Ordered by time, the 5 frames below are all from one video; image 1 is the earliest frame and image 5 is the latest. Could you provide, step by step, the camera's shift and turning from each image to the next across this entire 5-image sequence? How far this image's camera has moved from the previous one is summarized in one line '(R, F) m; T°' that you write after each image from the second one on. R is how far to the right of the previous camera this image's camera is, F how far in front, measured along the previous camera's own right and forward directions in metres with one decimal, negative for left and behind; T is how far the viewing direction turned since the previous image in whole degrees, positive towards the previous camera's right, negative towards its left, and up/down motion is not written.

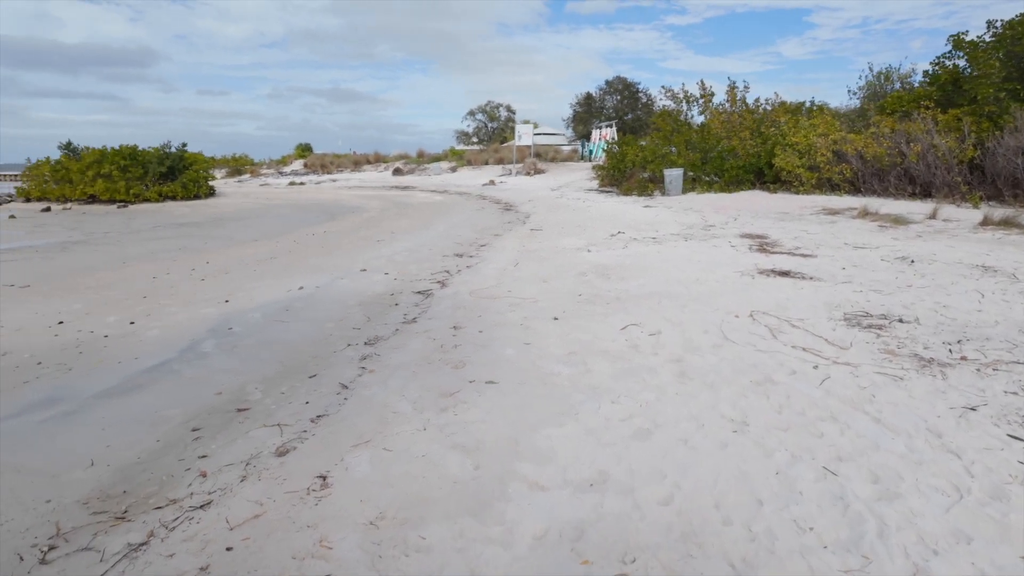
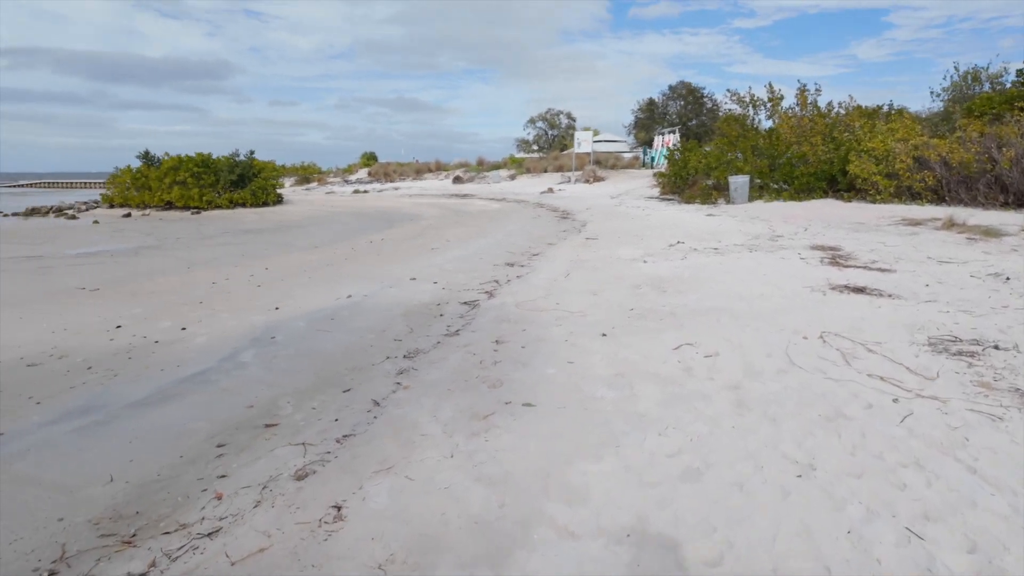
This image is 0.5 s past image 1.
(+0.1, +0.2) m; -5°
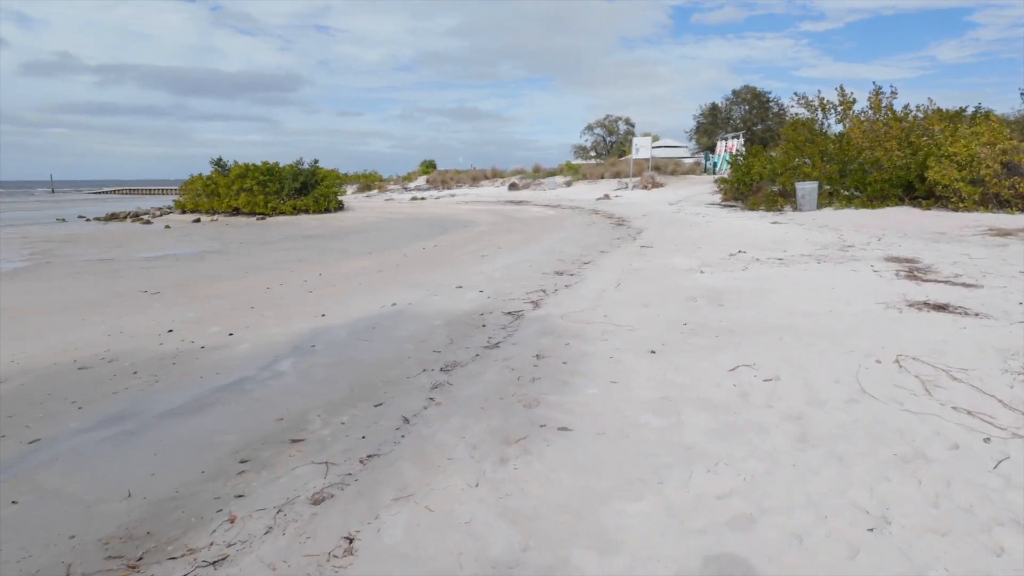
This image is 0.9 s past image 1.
(+0.1, +0.2) m; -5°
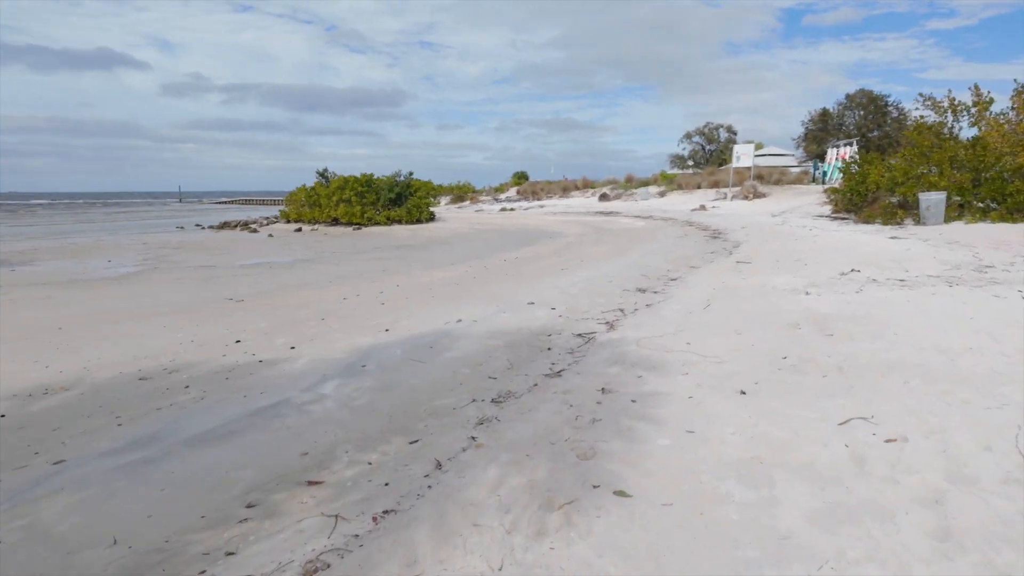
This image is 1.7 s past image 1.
(+0.2, +0.5) m; -8°
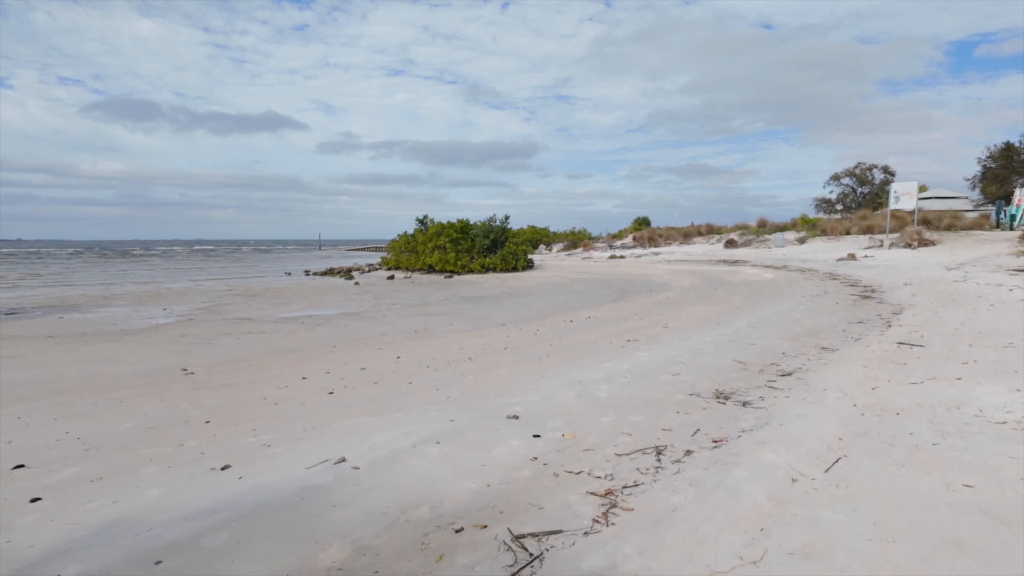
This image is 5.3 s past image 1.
(+1.0, +2.9) m; -12°
